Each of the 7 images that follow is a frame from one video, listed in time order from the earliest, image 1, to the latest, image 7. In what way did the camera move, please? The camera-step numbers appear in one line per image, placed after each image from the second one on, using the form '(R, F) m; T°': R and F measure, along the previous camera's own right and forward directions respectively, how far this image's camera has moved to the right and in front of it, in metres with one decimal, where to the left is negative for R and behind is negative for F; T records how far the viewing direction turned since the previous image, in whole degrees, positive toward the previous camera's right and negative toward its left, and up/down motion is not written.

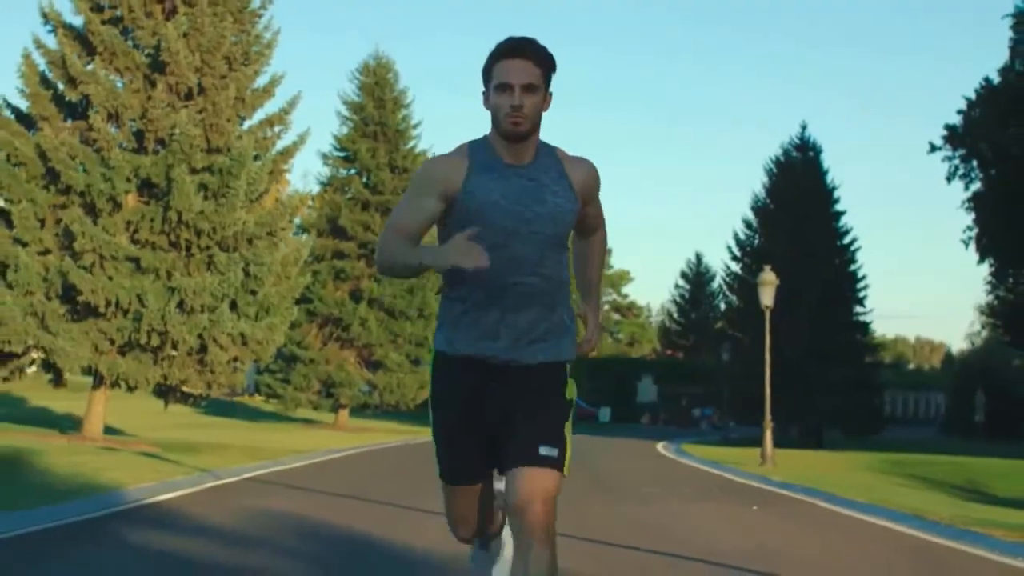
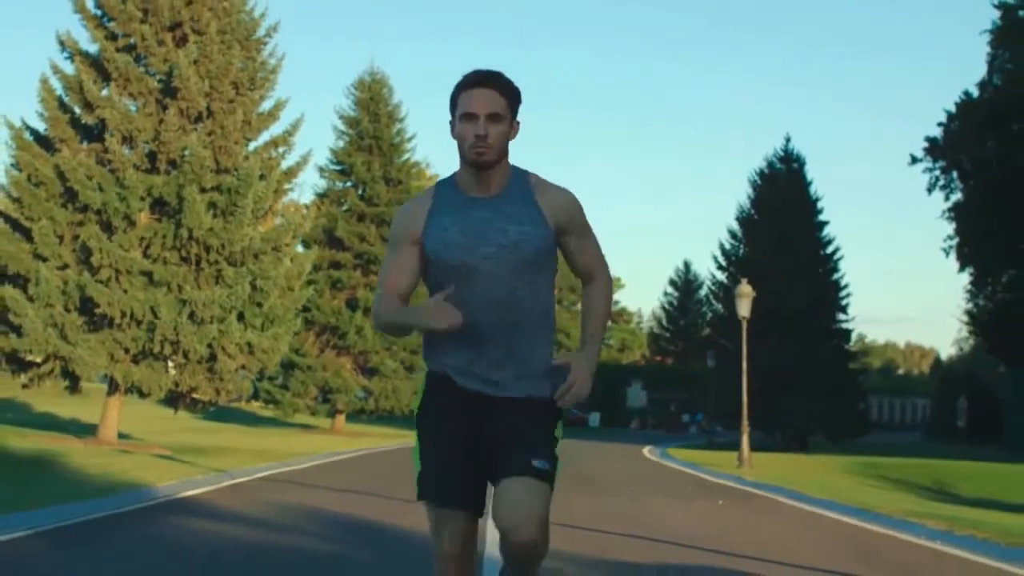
(0.0, -1.8) m; 0°
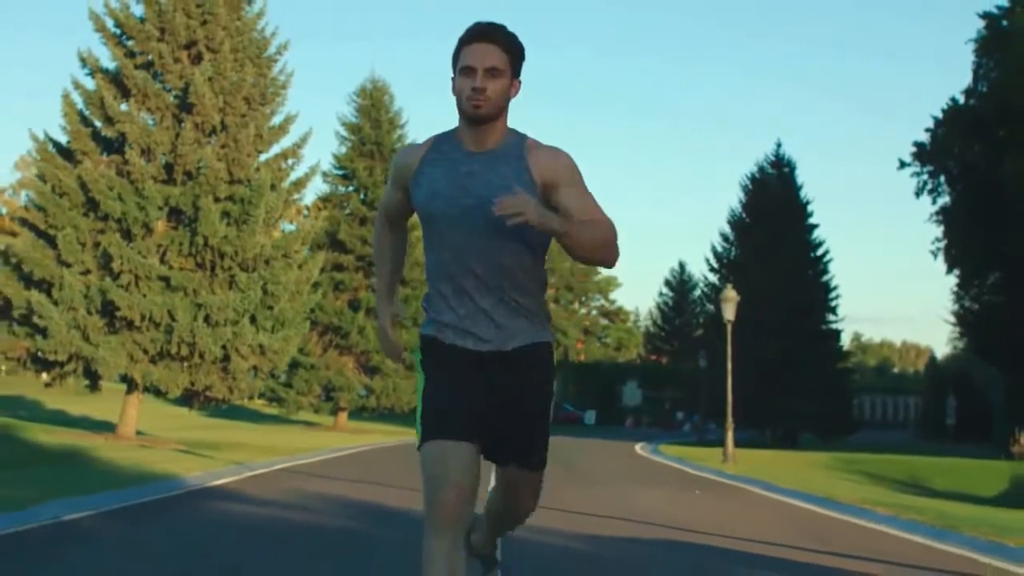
(0.0, -1.8) m; 0°
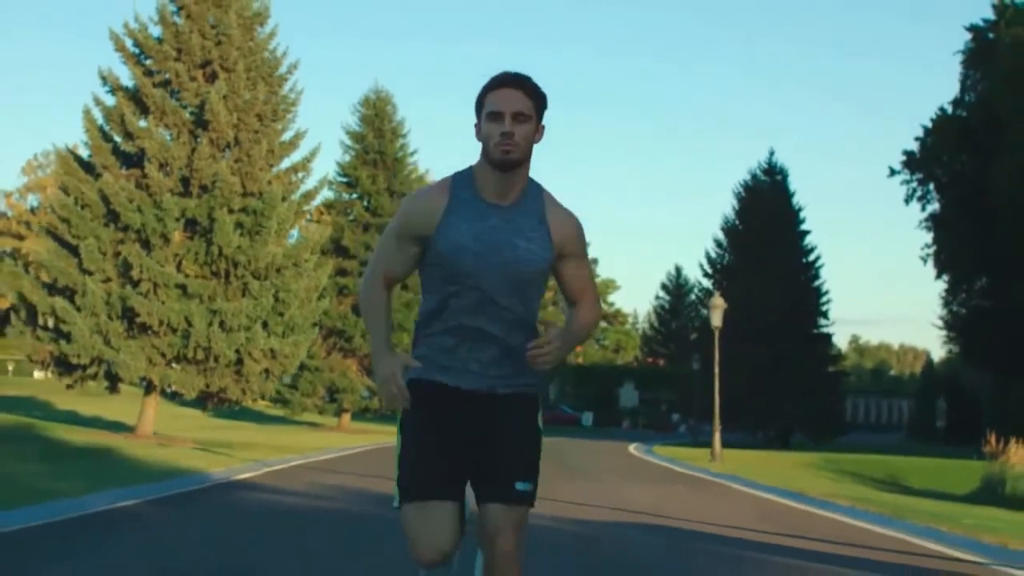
(0.0, -1.7) m; 0°
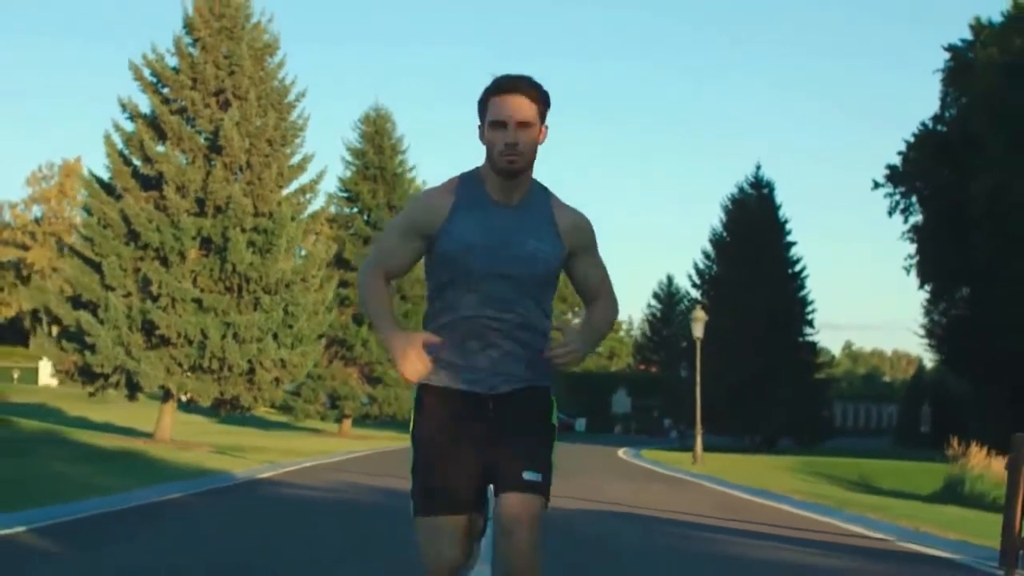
(0.0, -2.3) m; 0°
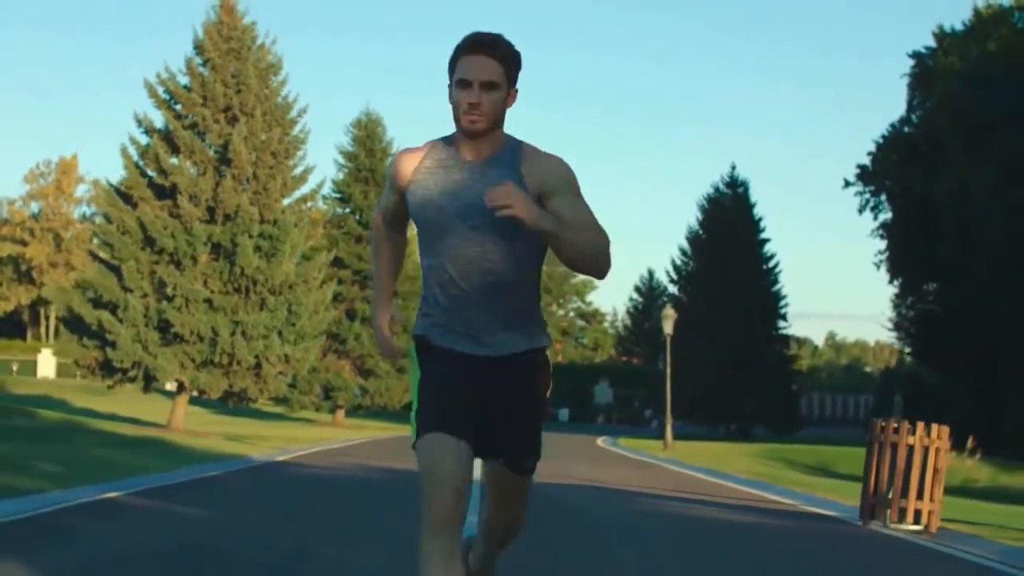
(0.0, -3.2) m; +1°
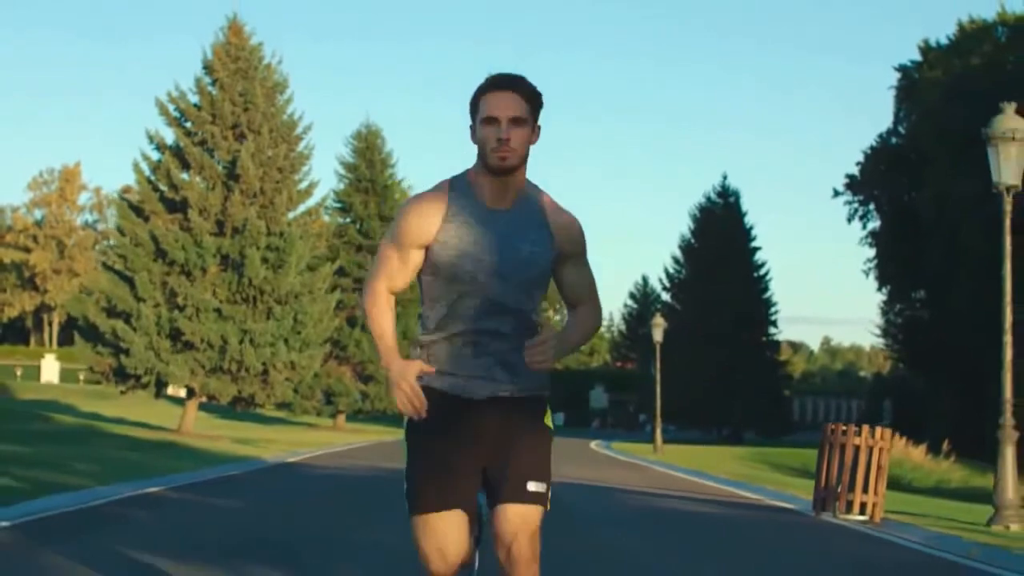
(0.0, -1.8) m; 0°
